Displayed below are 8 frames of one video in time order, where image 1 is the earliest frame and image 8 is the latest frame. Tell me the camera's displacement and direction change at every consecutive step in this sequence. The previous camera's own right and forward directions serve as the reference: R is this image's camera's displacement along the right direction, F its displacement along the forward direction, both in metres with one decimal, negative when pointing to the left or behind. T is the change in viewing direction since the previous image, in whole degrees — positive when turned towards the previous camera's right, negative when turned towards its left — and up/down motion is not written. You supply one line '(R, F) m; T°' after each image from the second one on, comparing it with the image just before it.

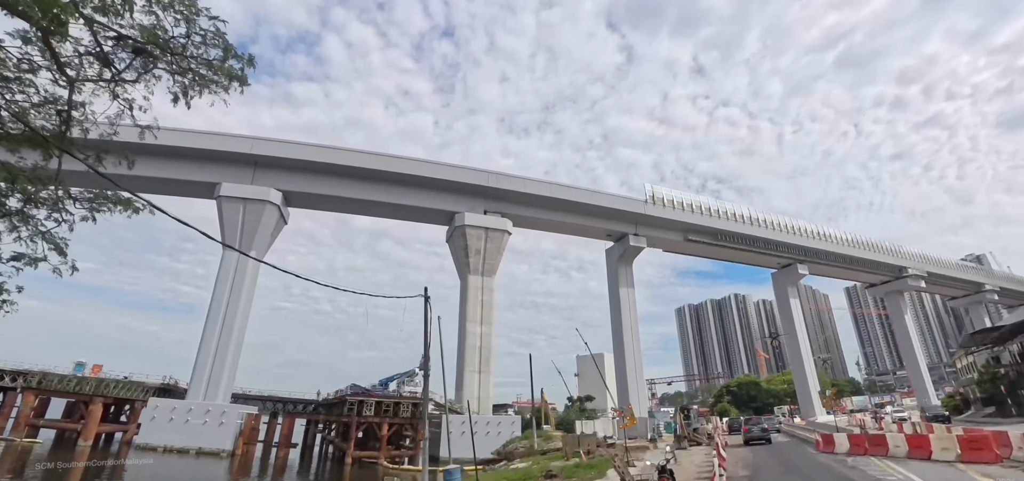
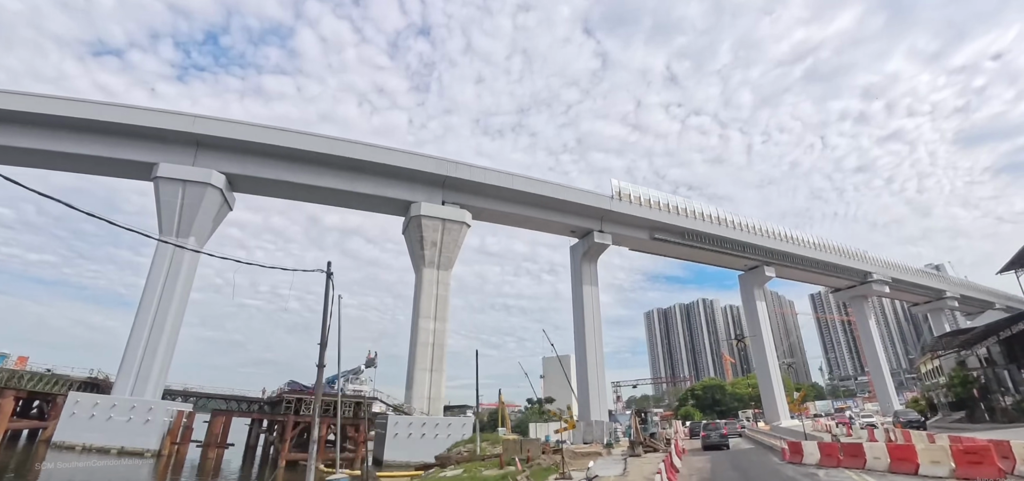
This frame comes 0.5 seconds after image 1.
(+1.0, +1.7) m; +3°
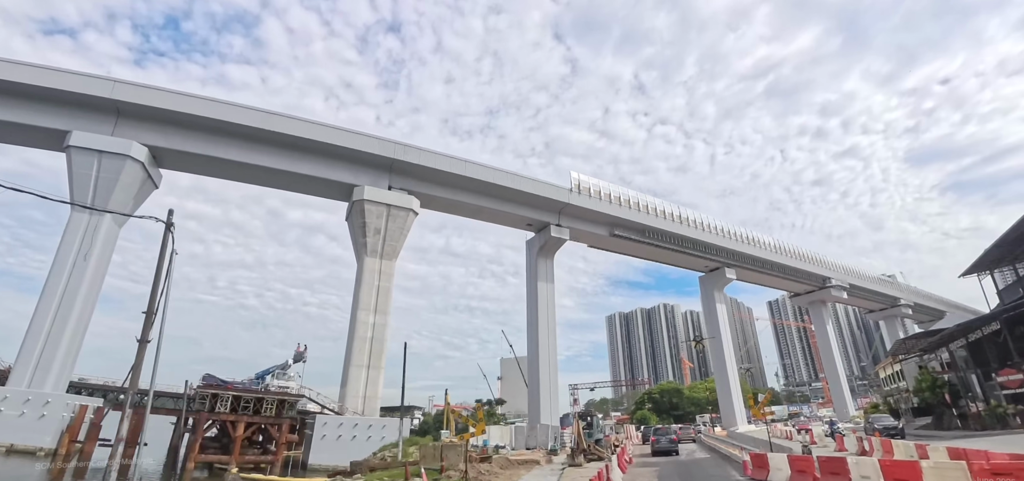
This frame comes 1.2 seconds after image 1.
(+1.0, +2.0) m; +4°
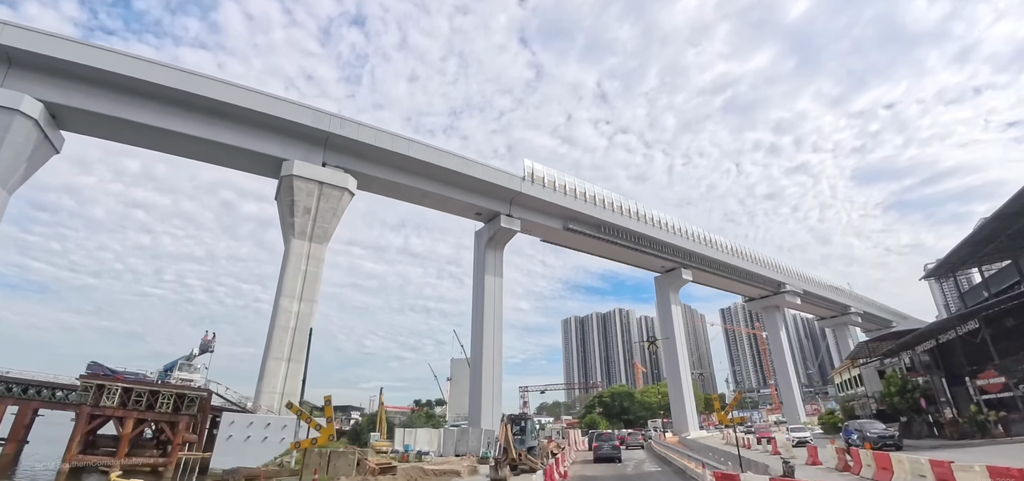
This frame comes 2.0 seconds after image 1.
(+0.9, +2.2) m; +5°
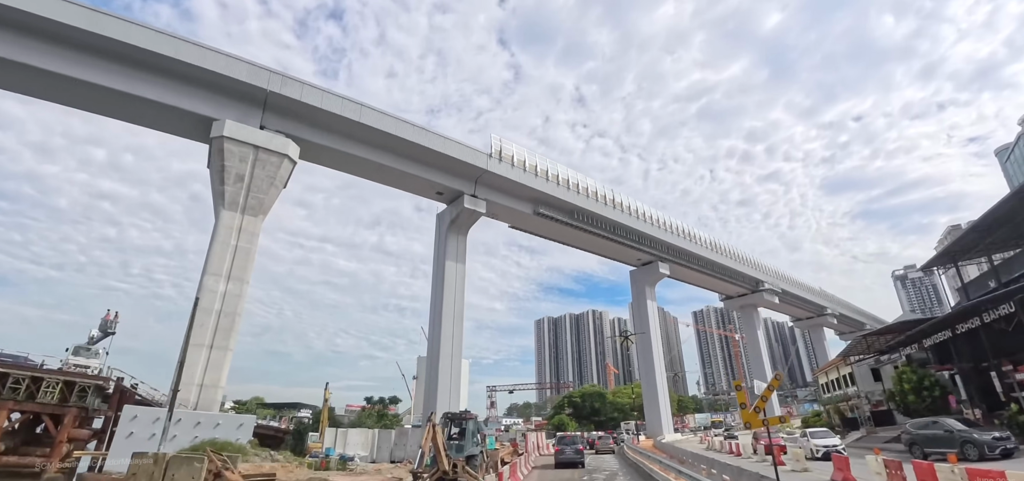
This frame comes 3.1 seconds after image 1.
(+0.6, +2.5) m; +3°
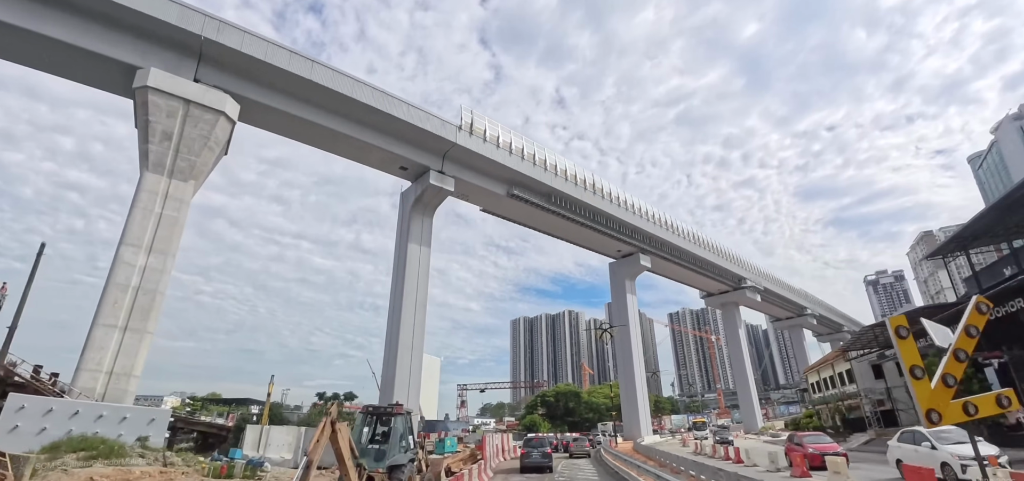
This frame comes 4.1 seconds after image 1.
(+0.4, +2.3) m; +3°
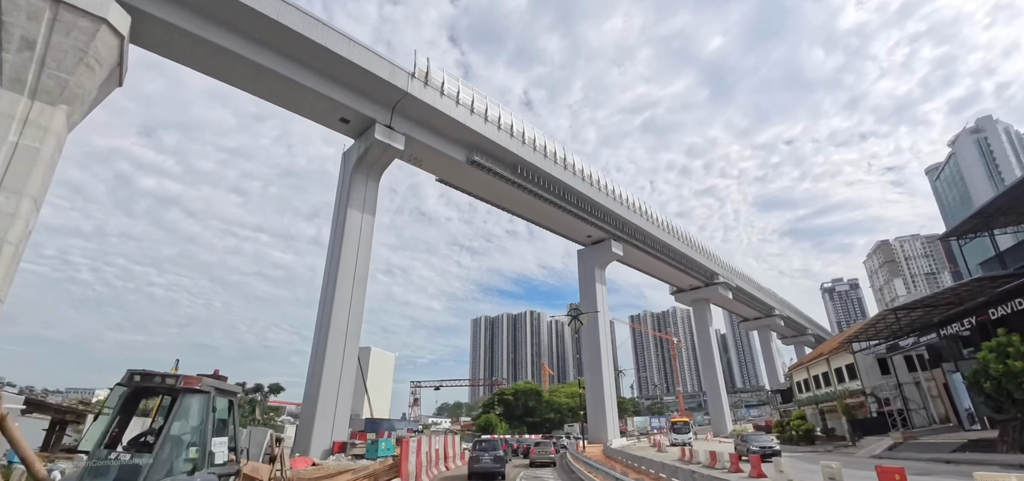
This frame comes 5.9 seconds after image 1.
(+0.3, +3.0) m; +4°
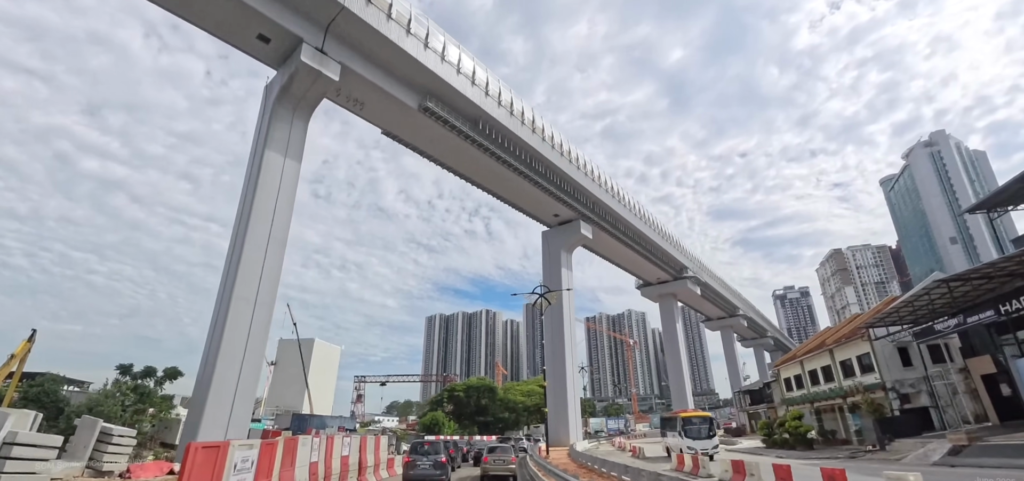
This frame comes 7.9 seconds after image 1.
(+0.1, +3.2) m; +5°
